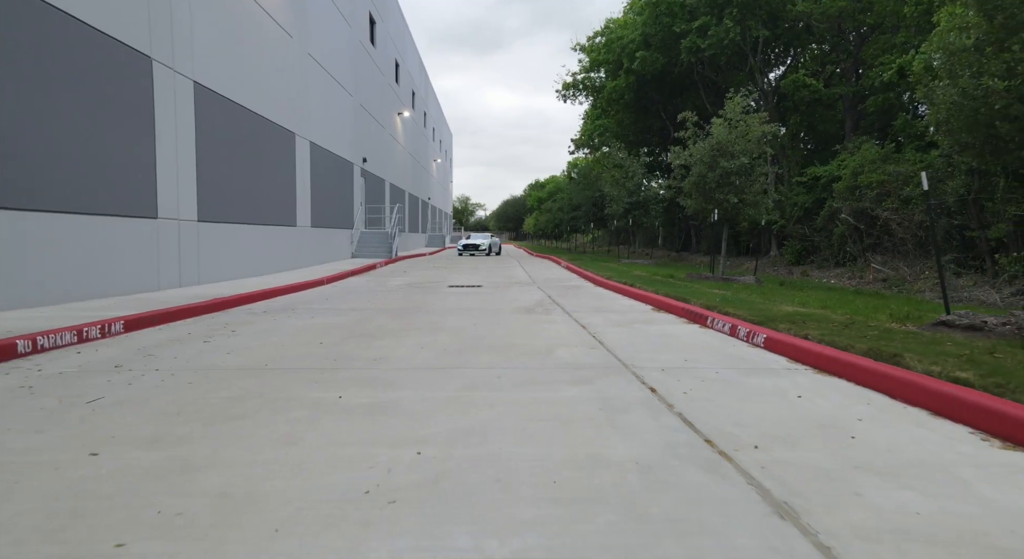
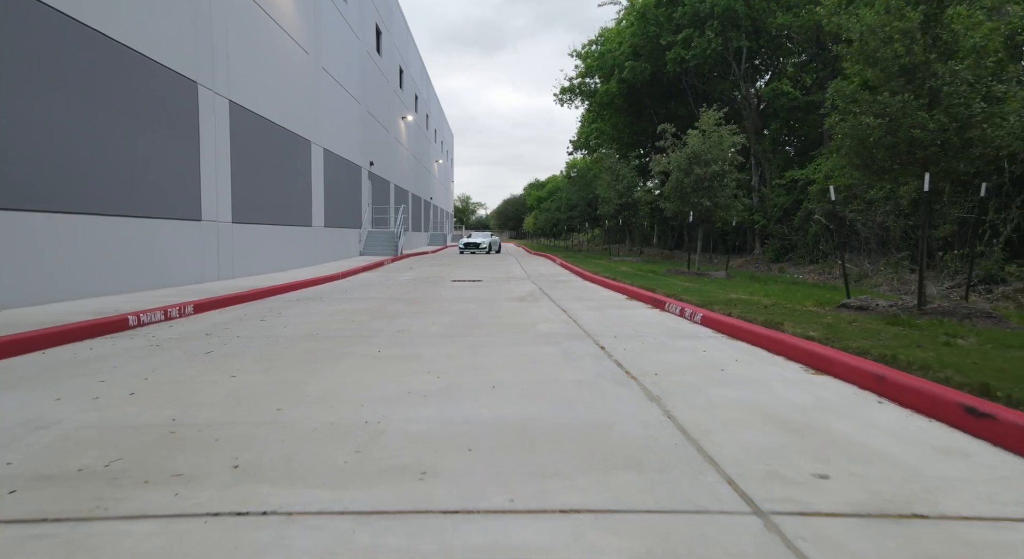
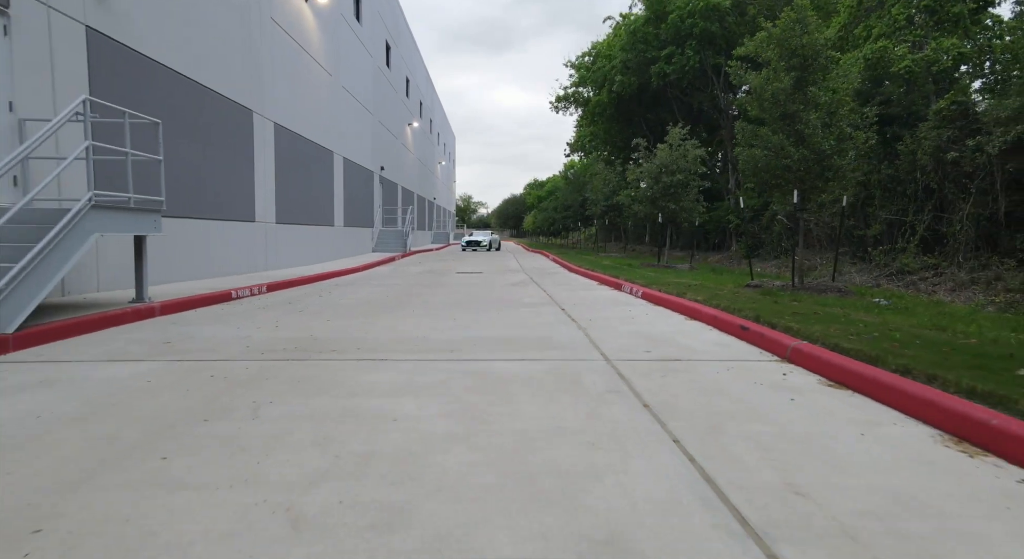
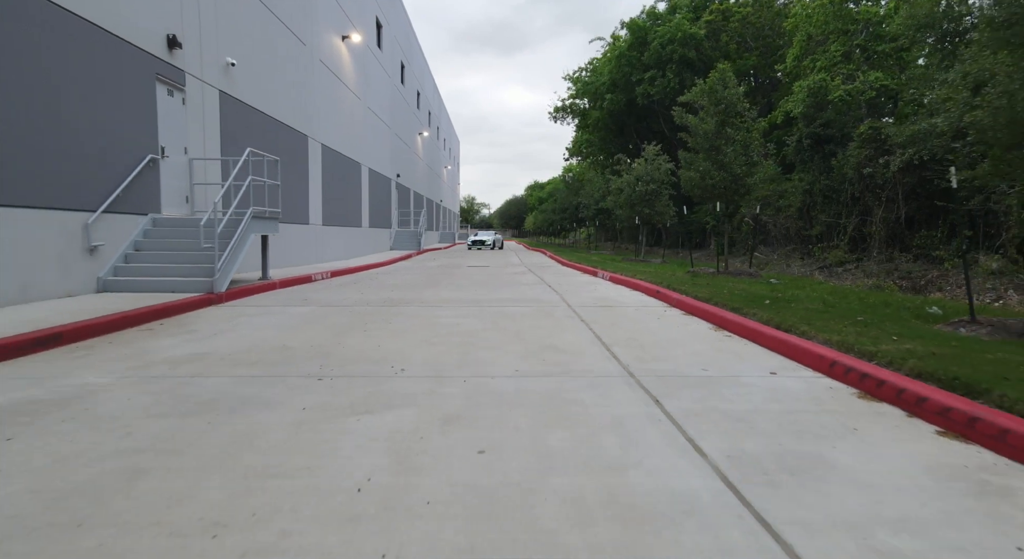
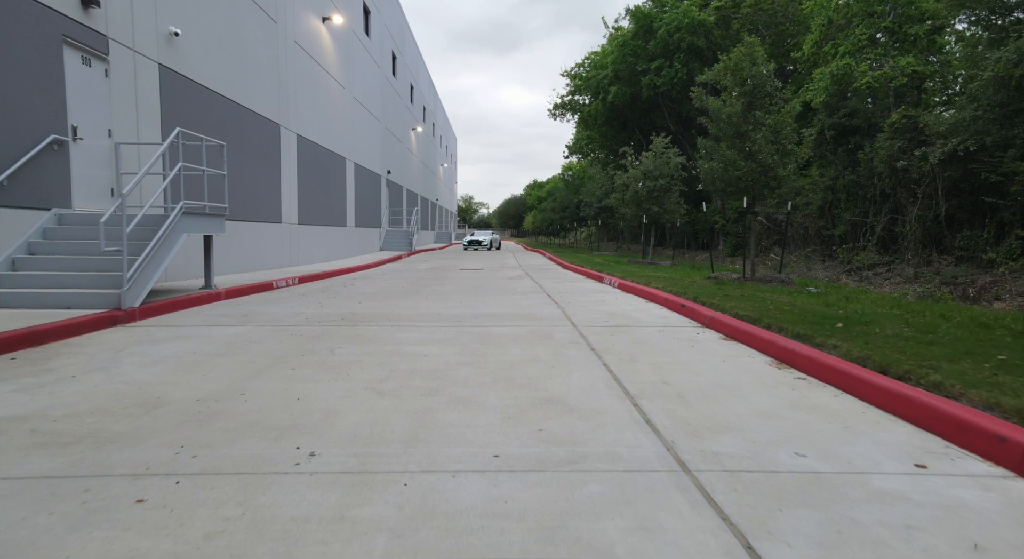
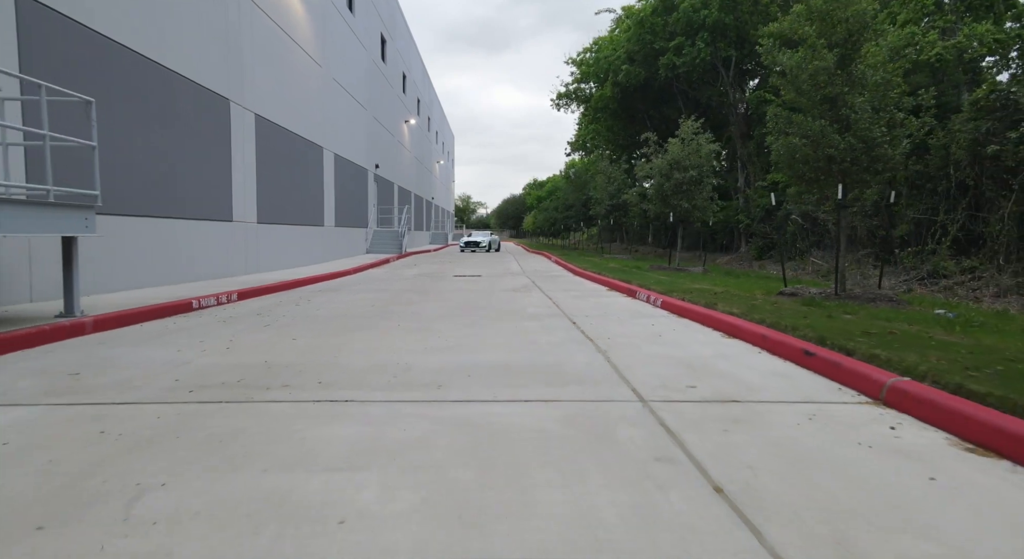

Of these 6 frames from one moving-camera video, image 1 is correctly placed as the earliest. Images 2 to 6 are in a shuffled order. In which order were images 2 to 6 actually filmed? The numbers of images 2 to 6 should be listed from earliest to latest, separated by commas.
2, 6, 3, 5, 4
